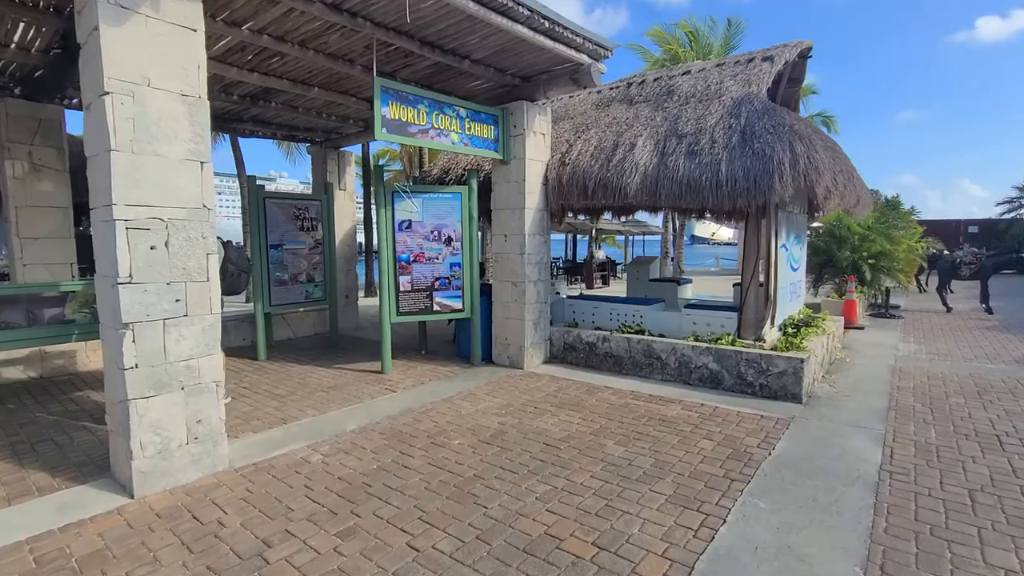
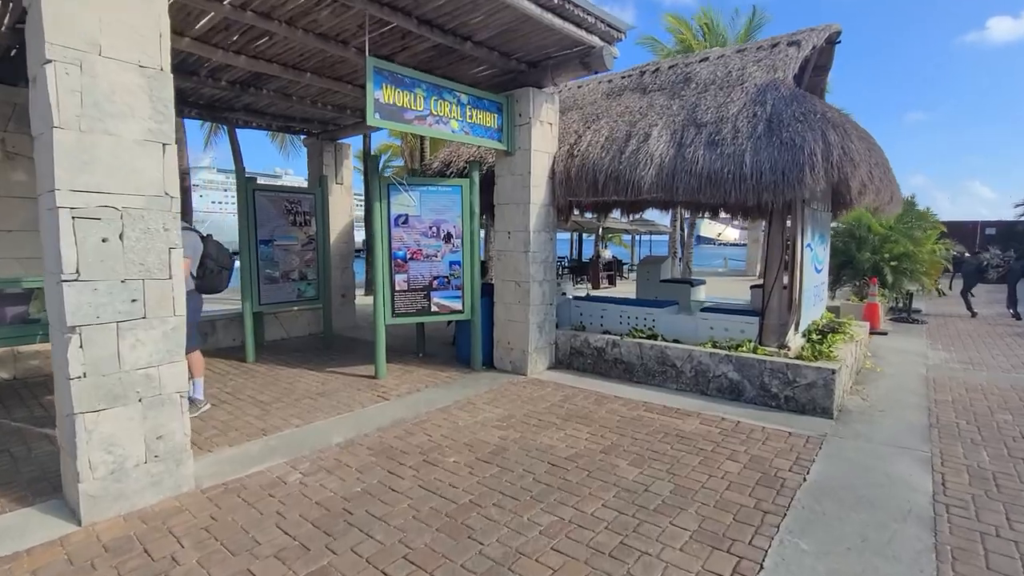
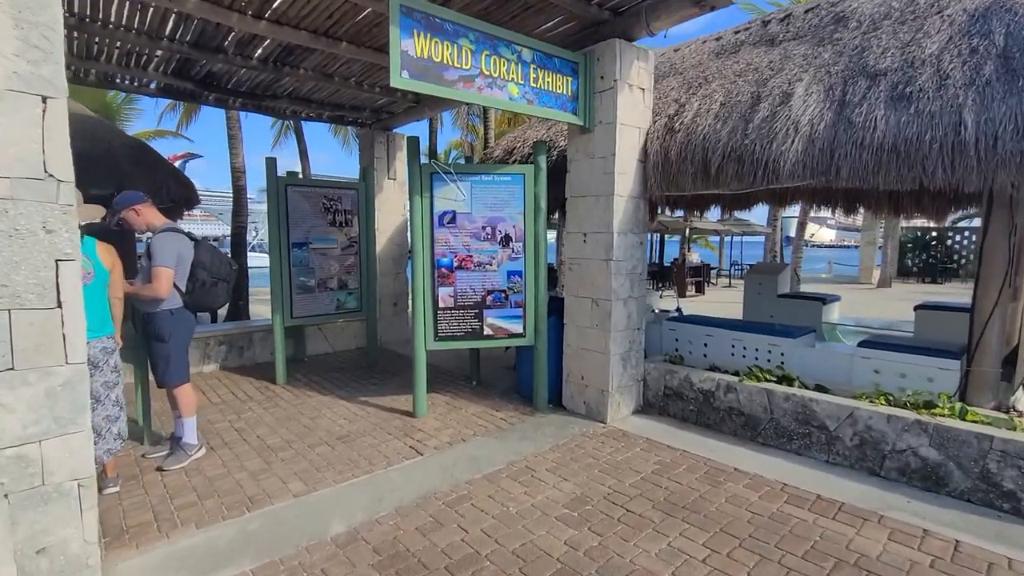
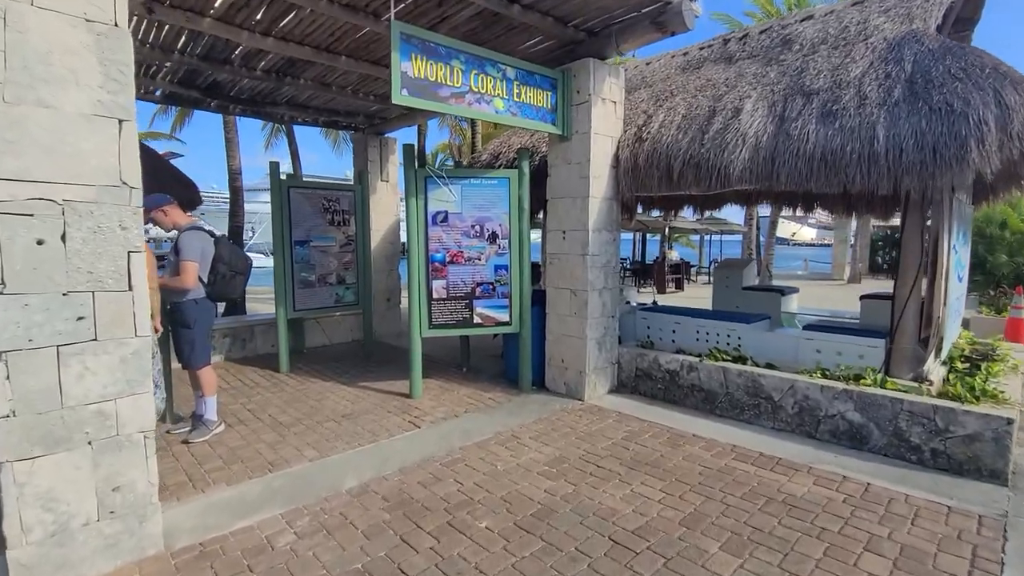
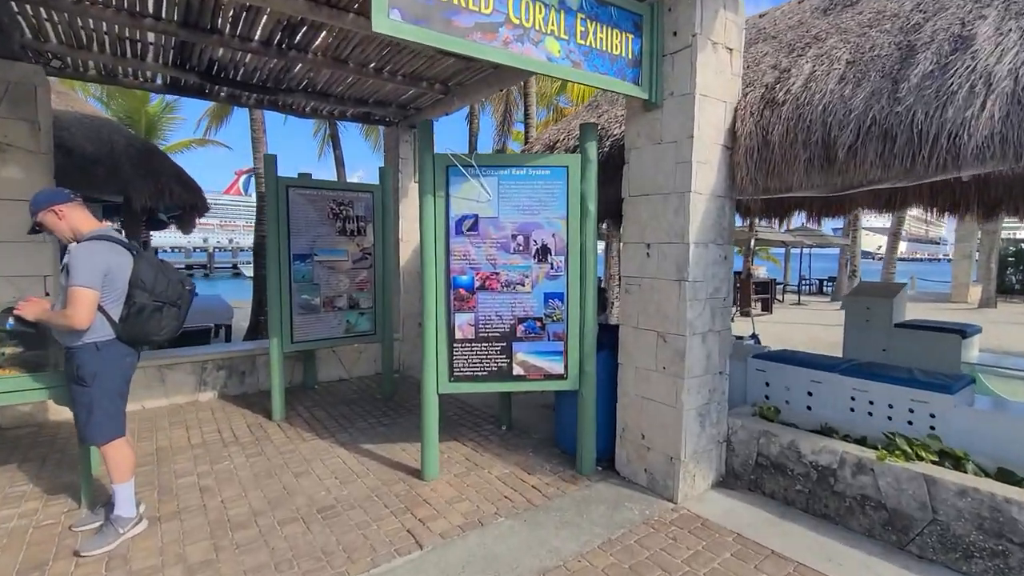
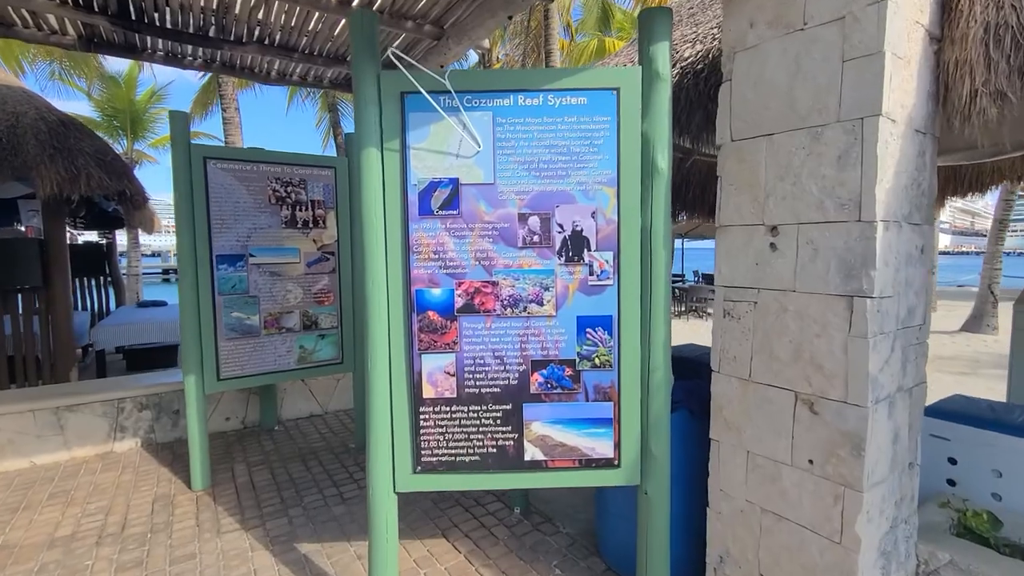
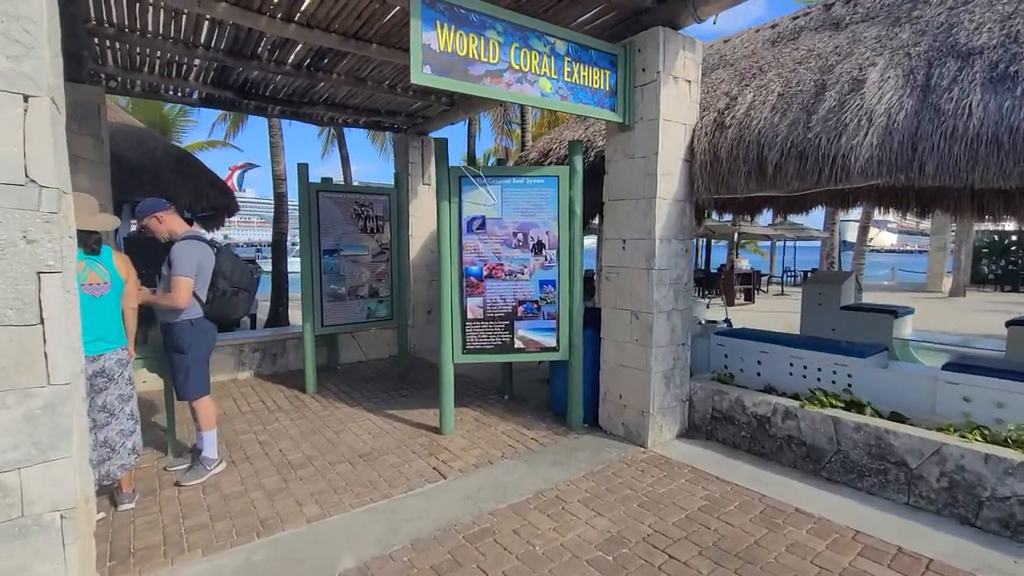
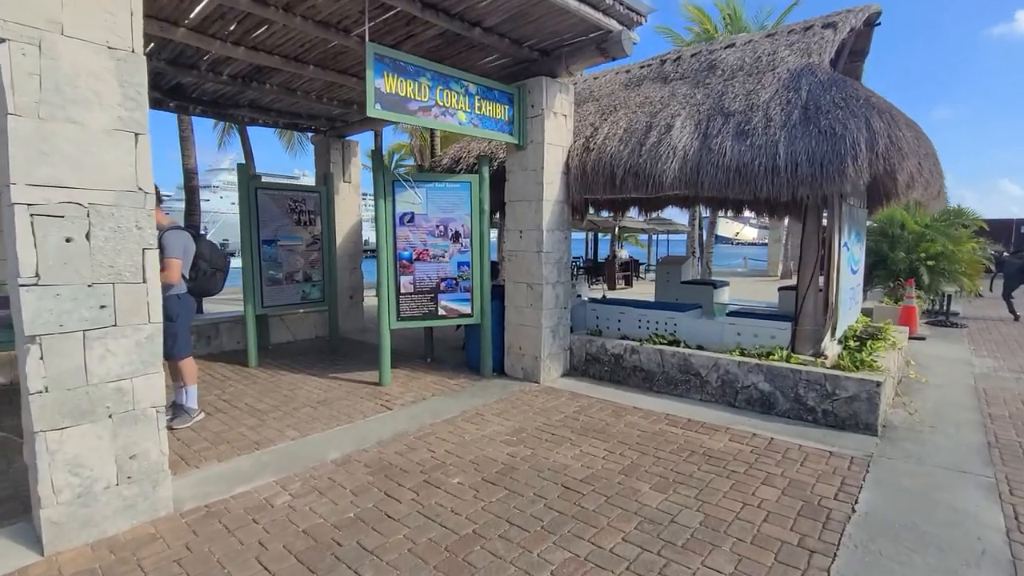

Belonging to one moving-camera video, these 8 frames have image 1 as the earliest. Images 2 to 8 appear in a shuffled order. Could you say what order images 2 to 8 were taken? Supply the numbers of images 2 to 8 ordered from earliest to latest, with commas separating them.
2, 8, 4, 3, 7, 5, 6
